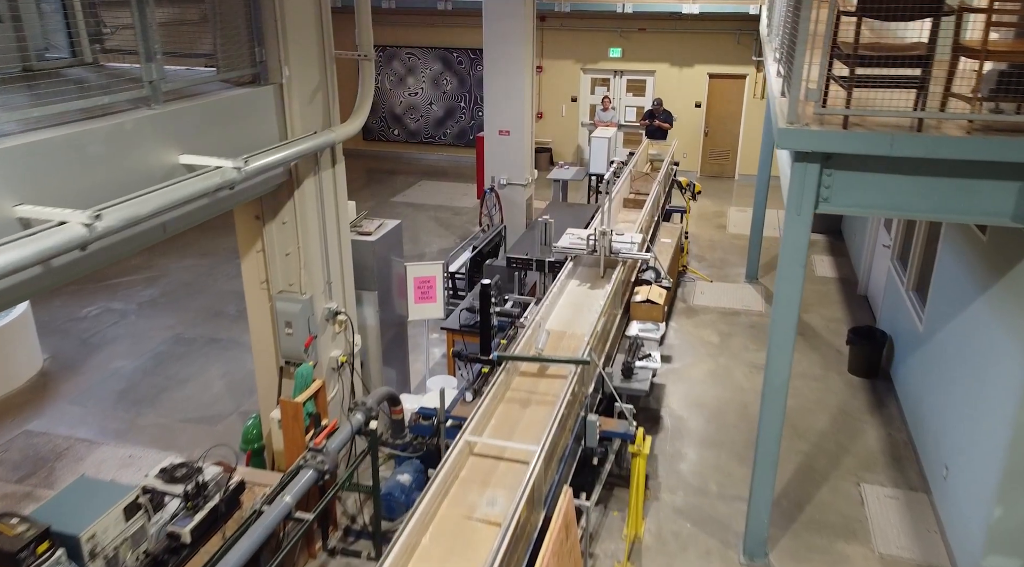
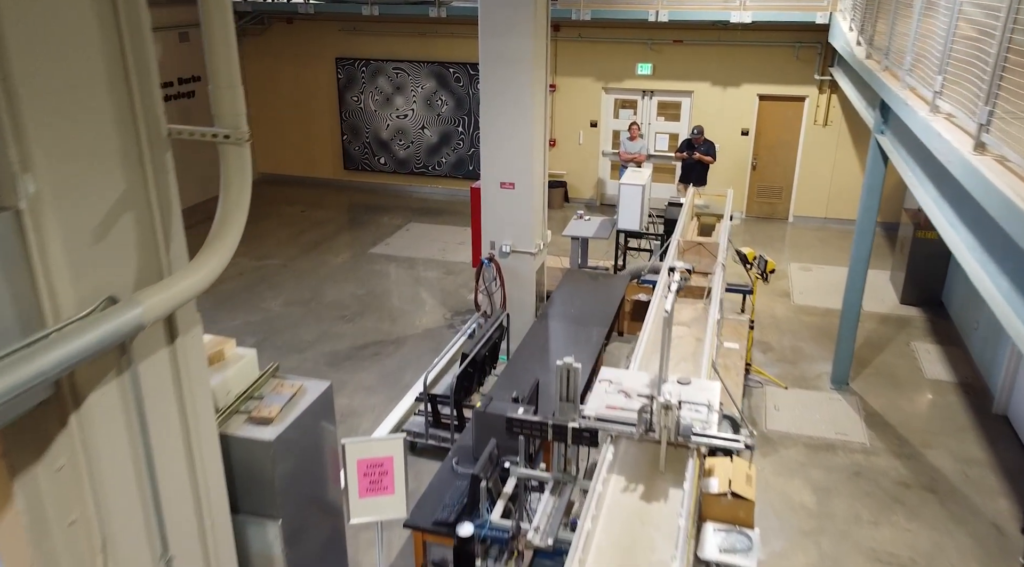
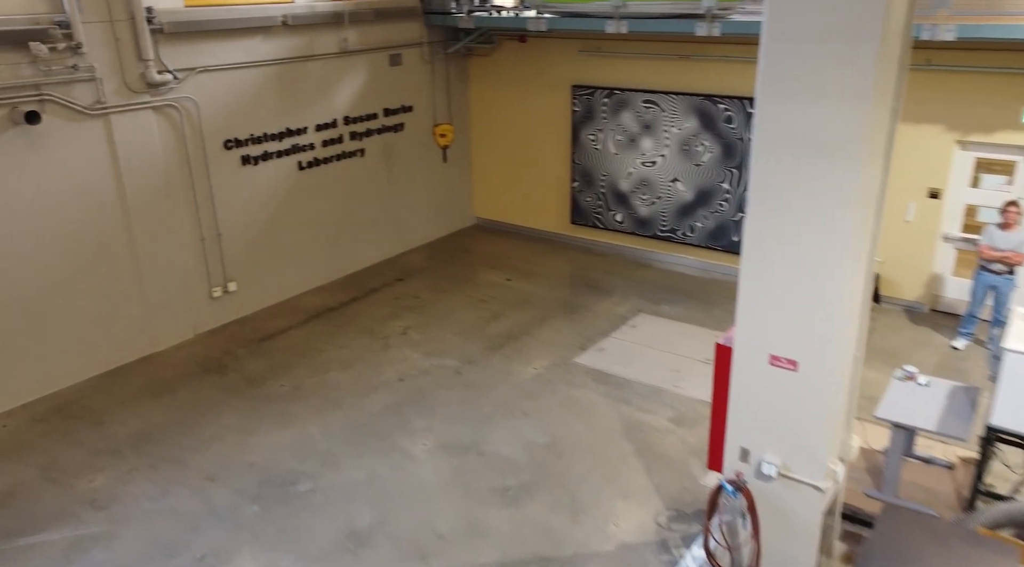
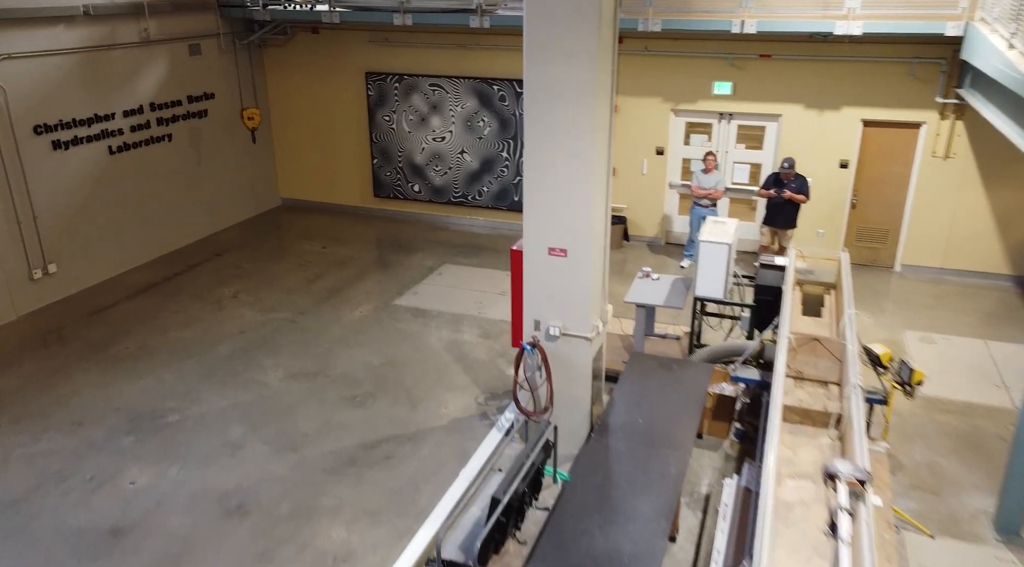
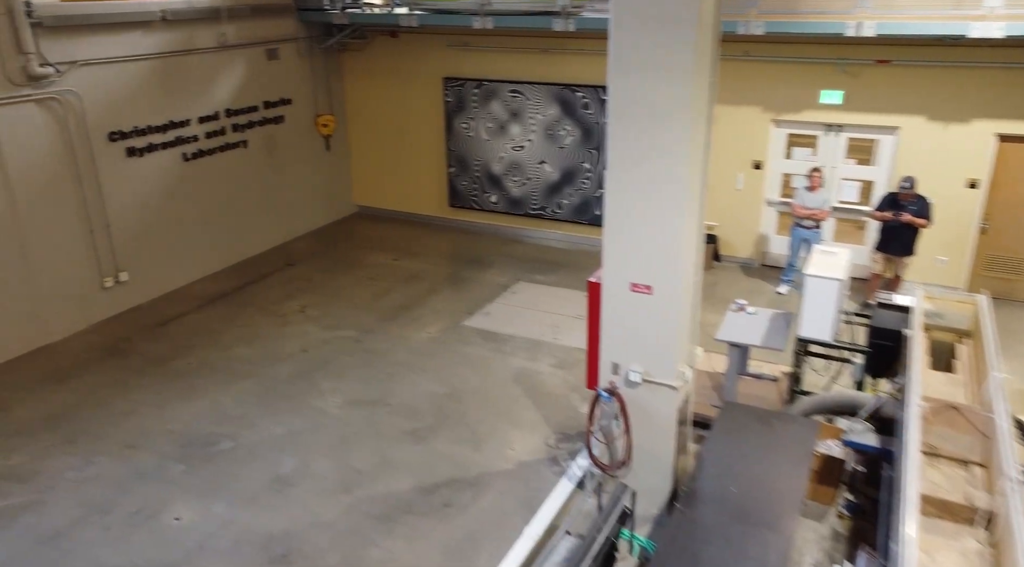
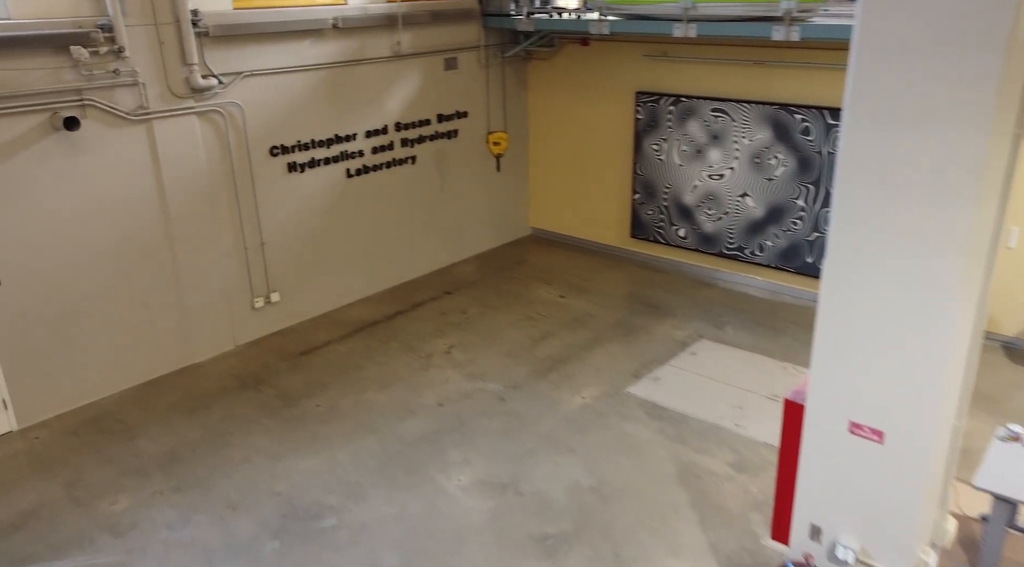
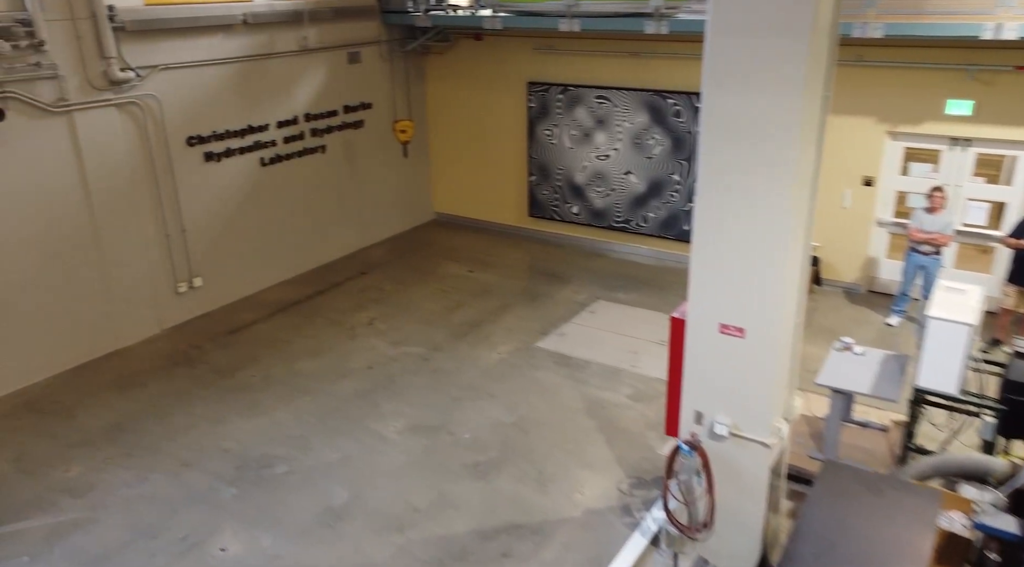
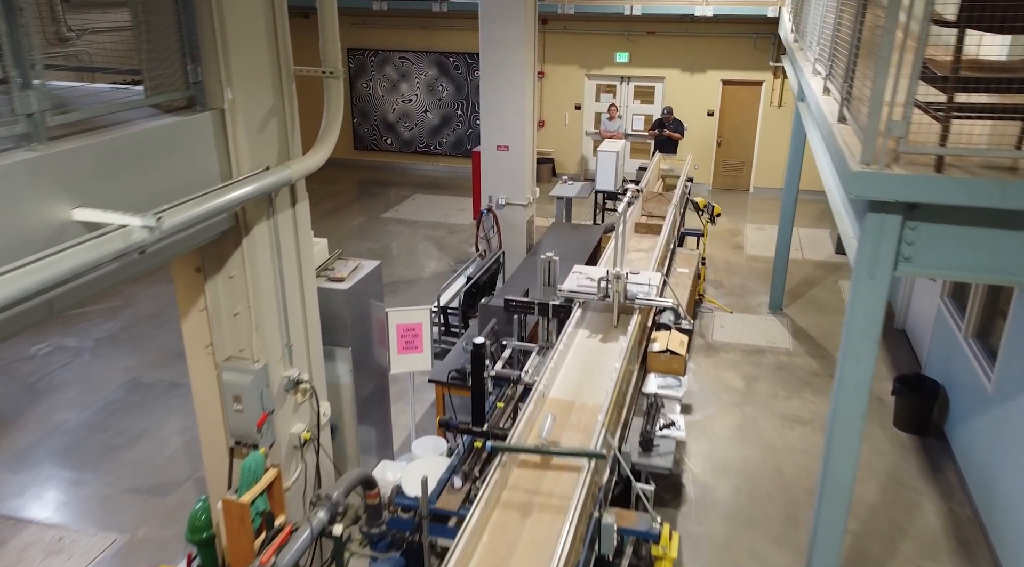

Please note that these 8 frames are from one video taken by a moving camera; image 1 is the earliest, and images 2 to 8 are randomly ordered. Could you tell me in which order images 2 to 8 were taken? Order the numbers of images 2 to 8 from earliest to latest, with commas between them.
8, 2, 4, 5, 7, 3, 6
